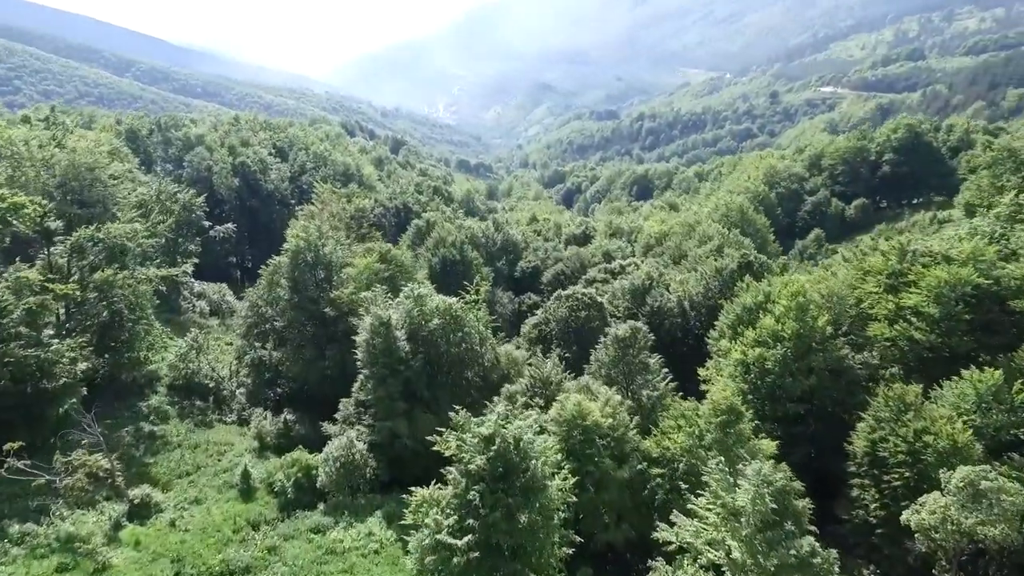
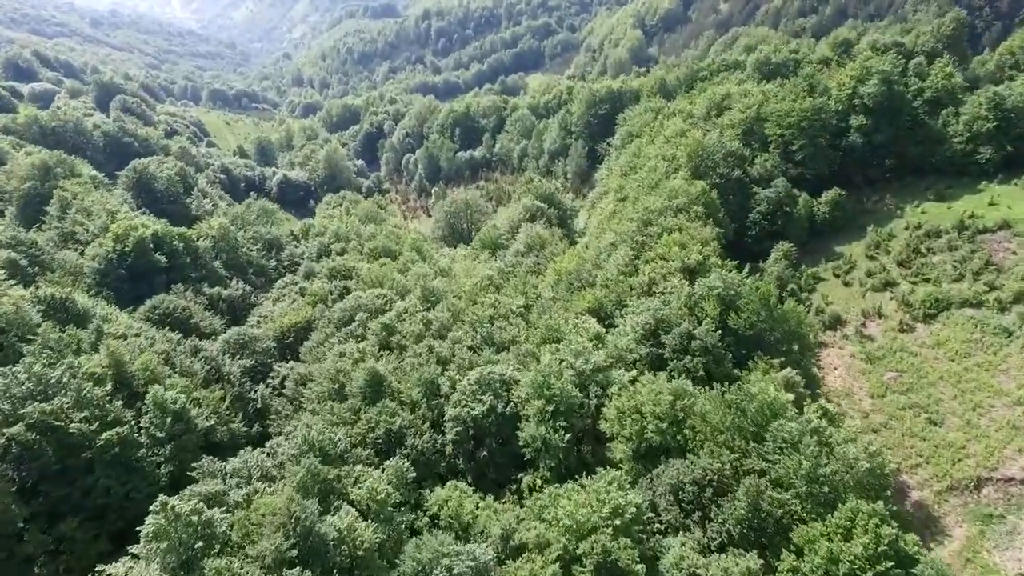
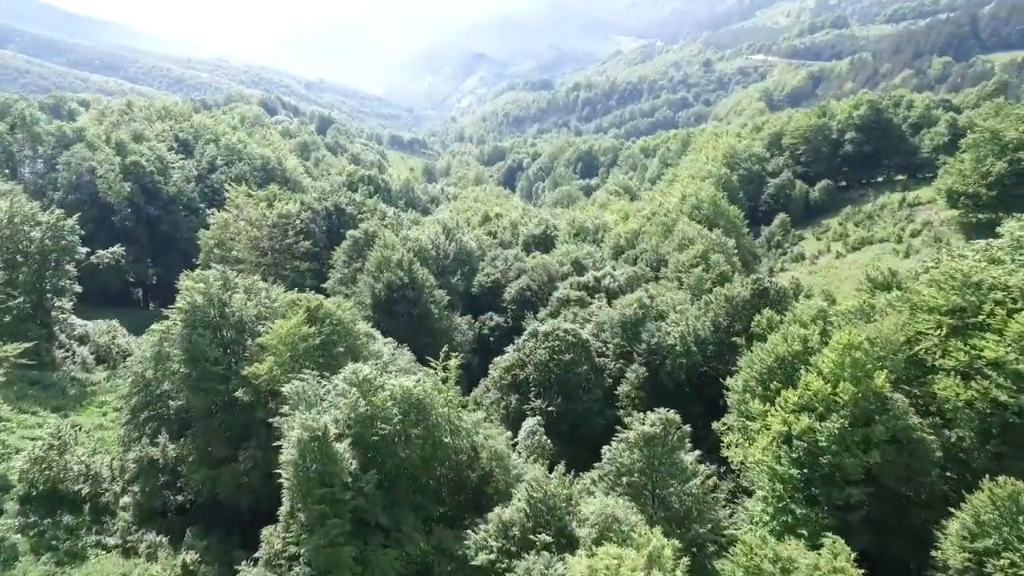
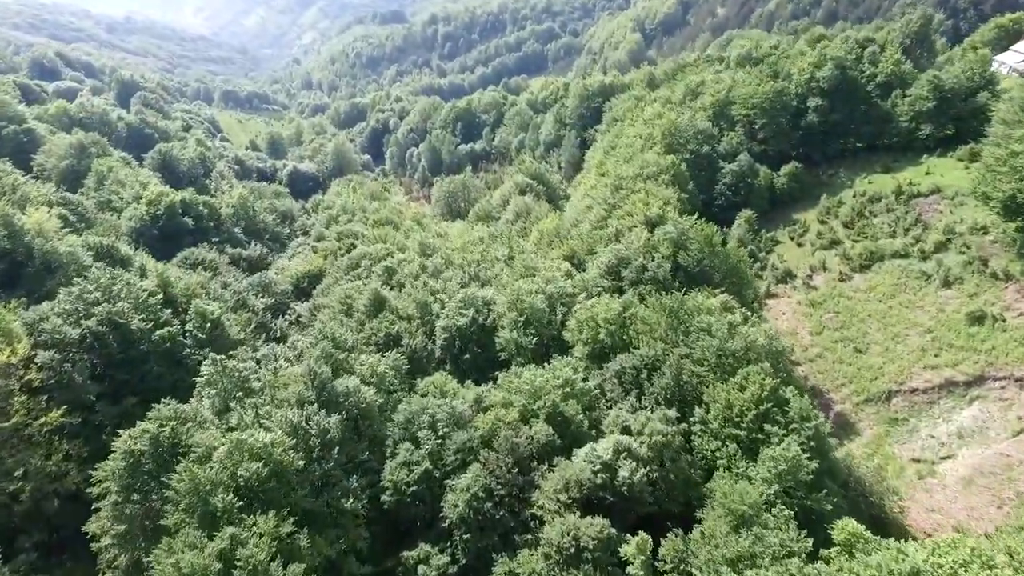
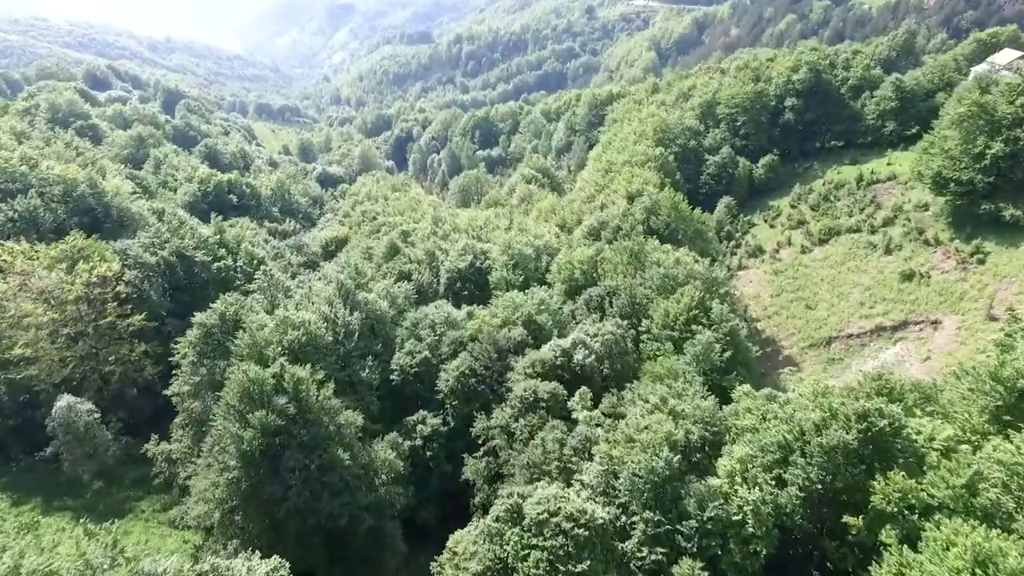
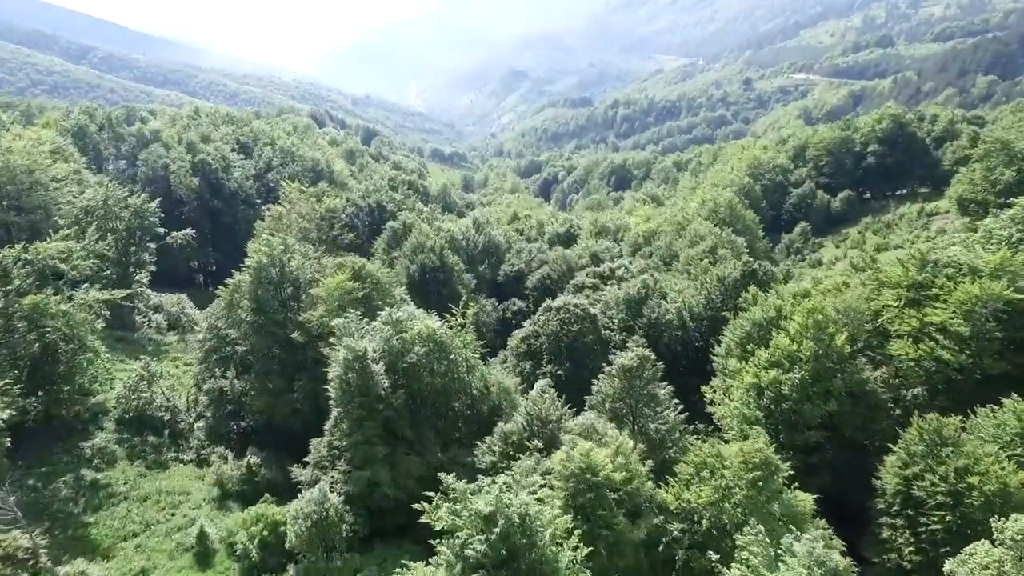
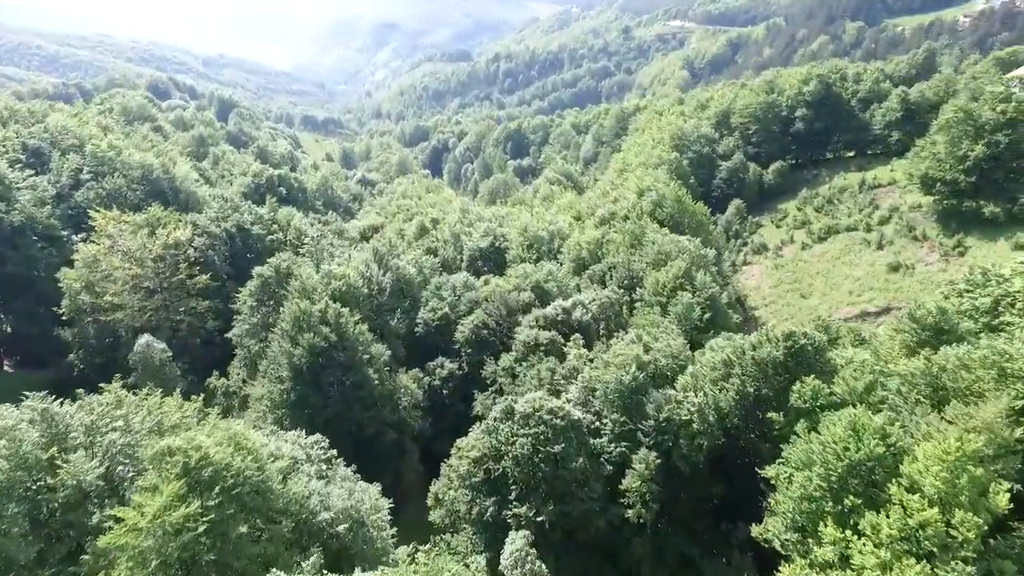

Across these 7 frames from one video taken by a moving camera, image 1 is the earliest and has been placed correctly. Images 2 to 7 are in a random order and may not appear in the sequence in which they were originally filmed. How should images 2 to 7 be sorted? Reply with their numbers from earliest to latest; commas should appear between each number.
6, 3, 7, 5, 4, 2
